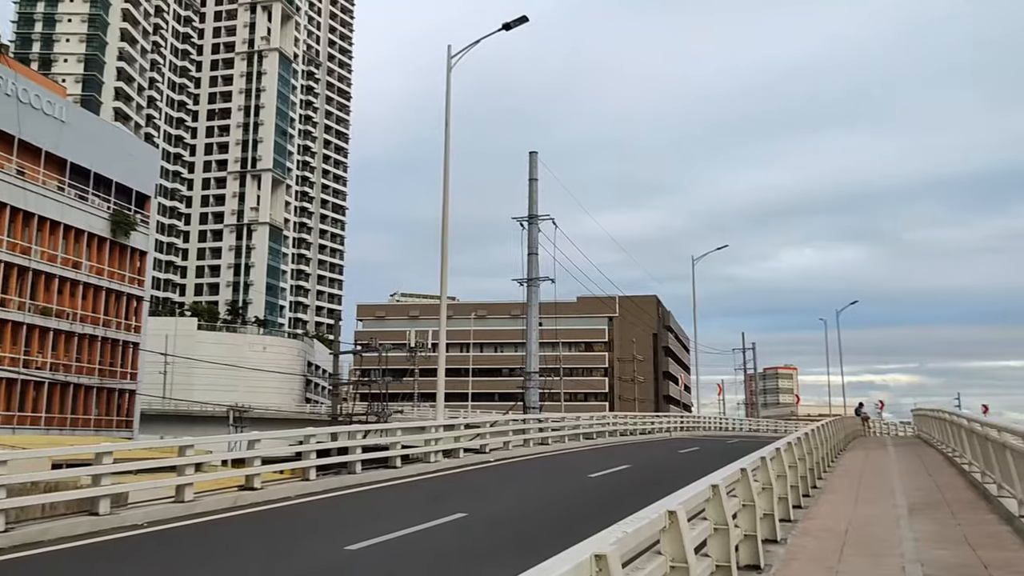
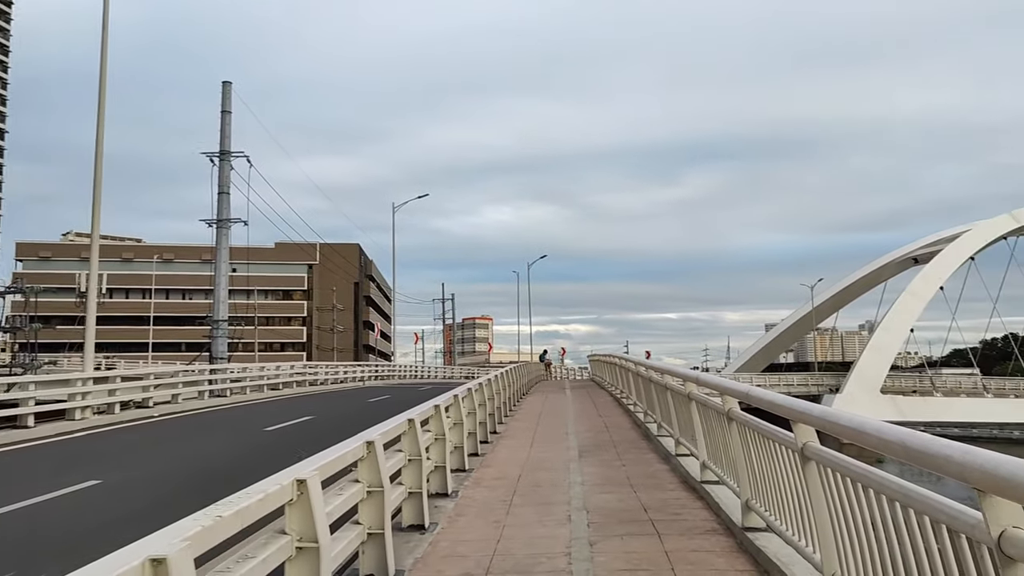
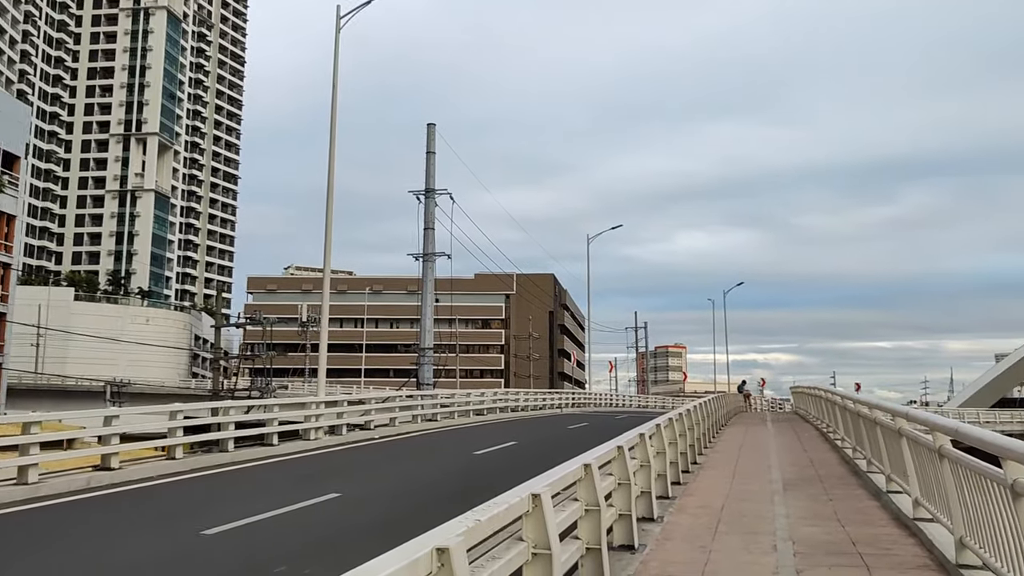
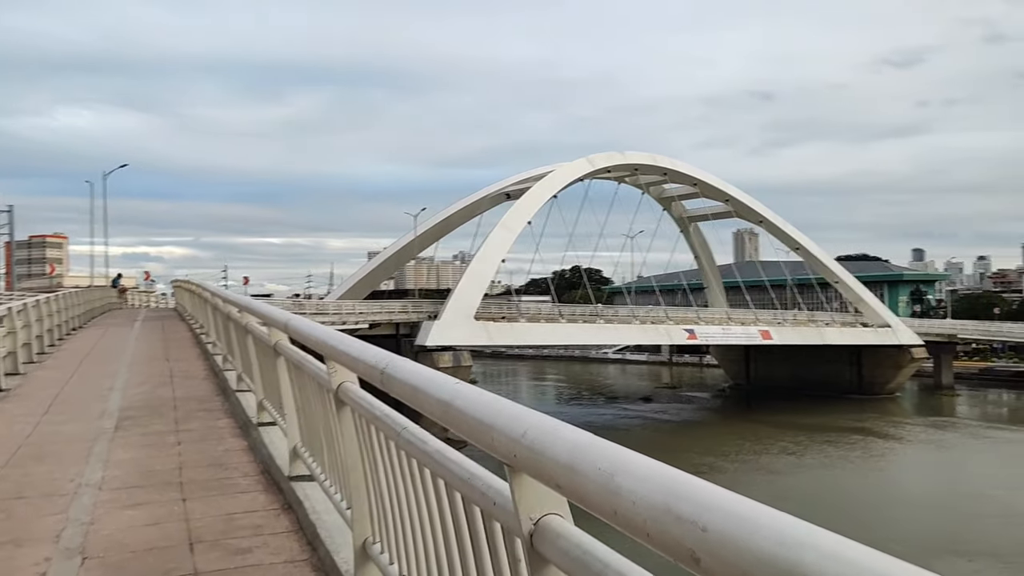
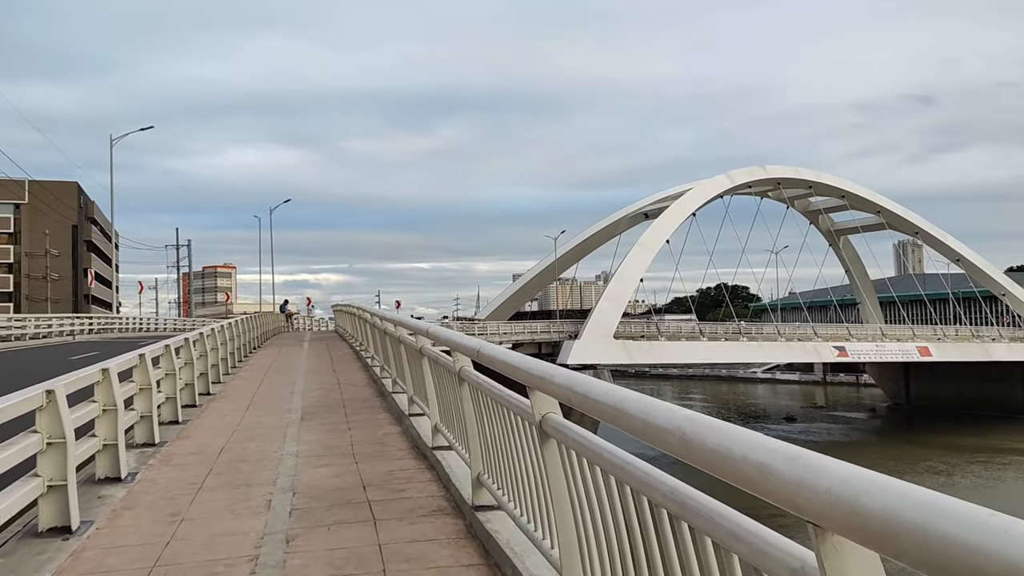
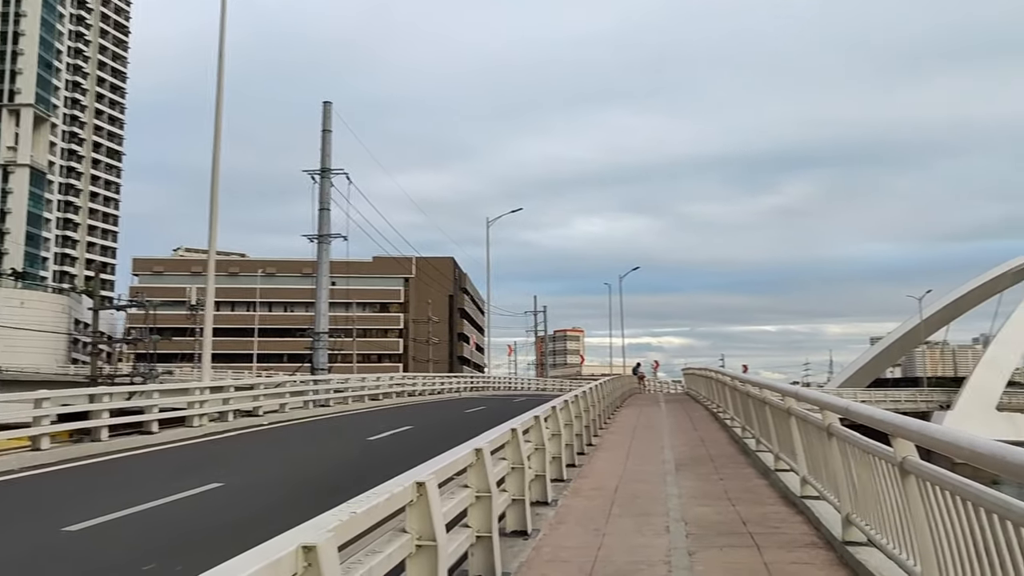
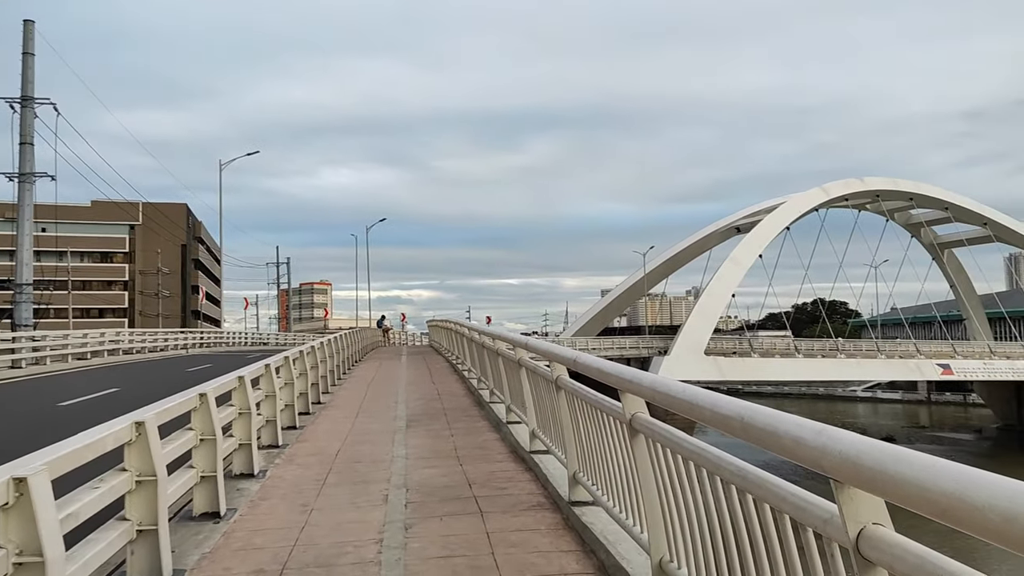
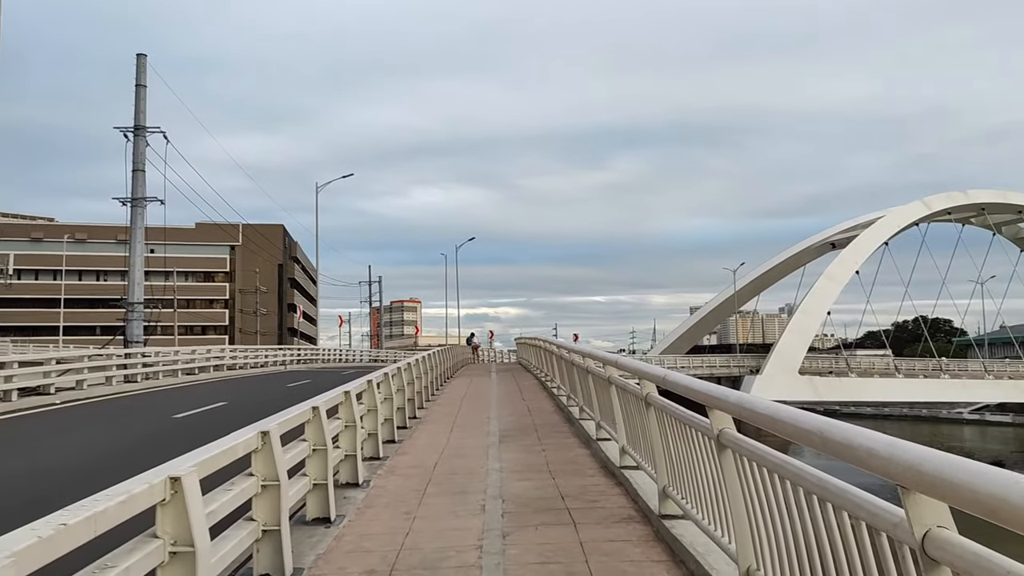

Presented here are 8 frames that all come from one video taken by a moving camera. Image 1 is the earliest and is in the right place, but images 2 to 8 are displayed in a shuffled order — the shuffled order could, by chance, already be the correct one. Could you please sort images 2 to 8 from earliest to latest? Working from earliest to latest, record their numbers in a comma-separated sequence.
3, 6, 2, 8, 7, 5, 4
